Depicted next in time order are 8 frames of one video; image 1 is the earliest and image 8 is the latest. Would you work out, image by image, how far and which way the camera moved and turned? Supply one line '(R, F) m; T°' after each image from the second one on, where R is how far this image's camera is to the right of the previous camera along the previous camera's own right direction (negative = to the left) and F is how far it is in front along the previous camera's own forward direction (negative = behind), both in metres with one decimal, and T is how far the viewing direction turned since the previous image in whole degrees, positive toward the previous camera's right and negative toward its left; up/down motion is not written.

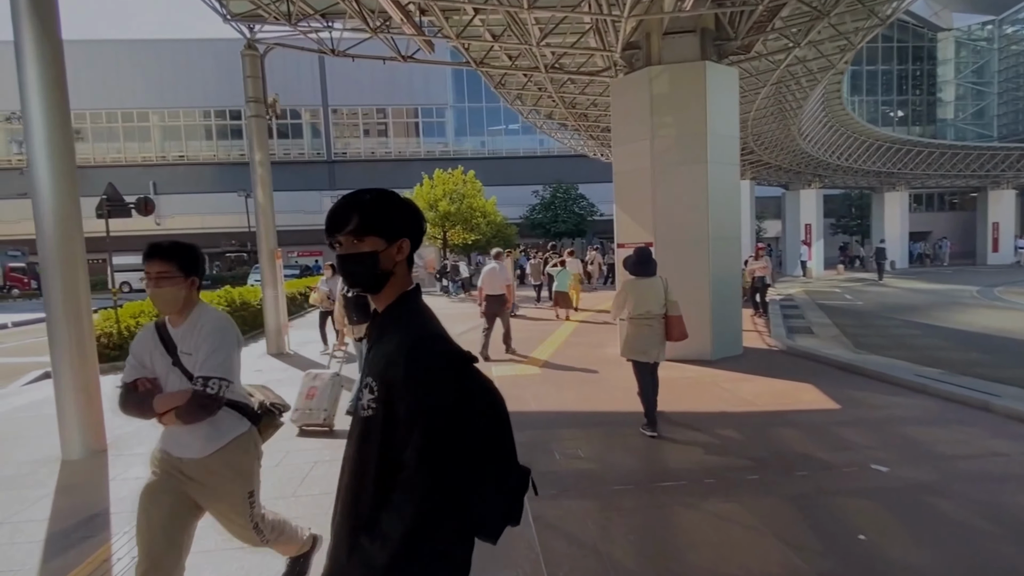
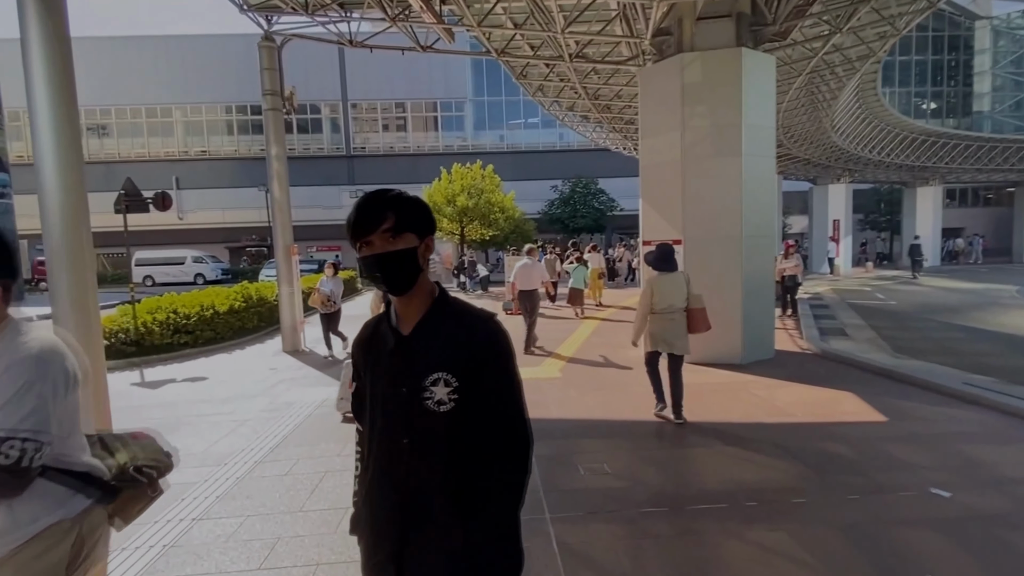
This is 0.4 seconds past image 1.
(0.0, +0.3) m; -2°
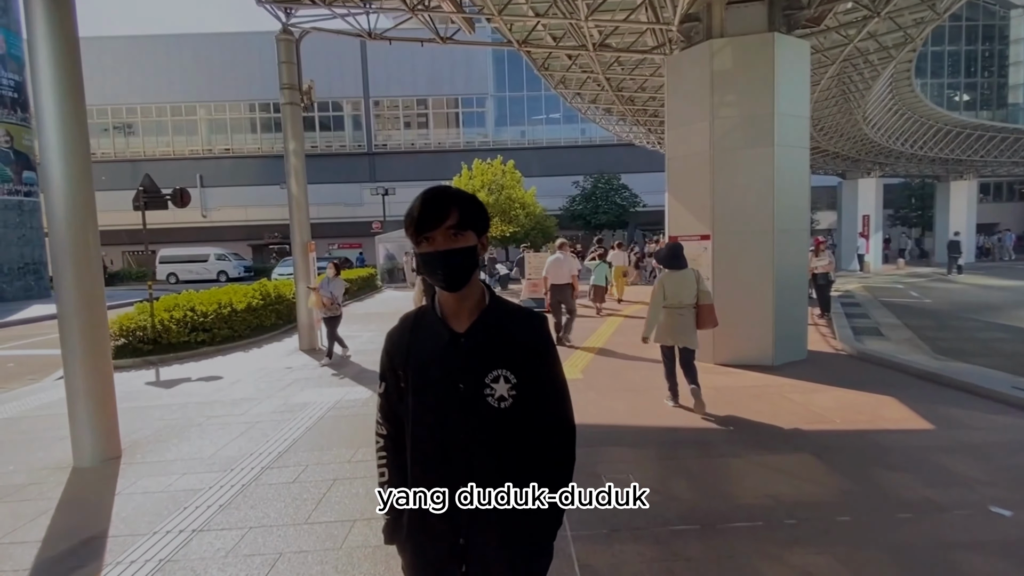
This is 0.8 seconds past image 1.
(0.0, +0.3) m; -2°
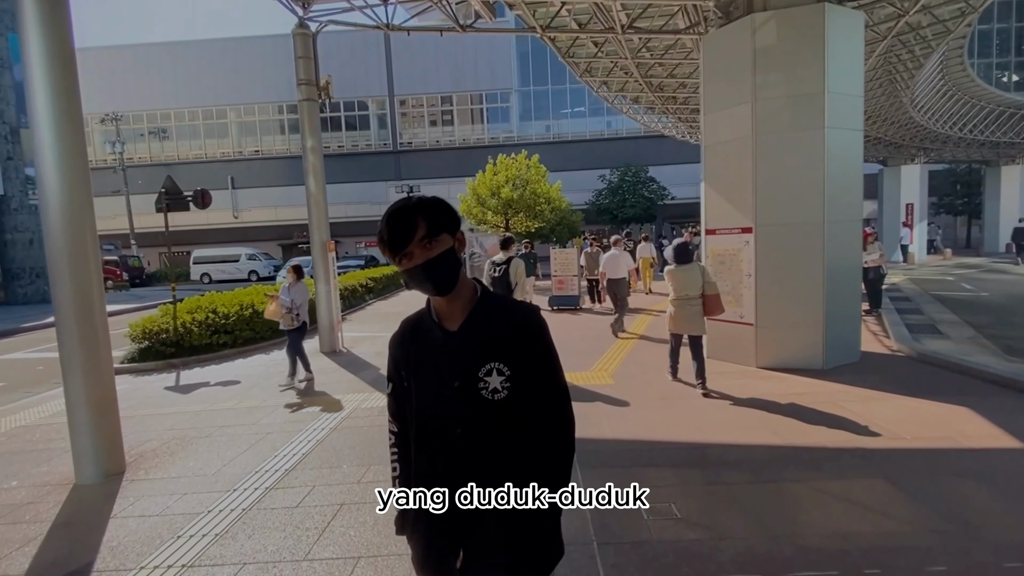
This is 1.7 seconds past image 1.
(0.0, +0.5) m; -3°
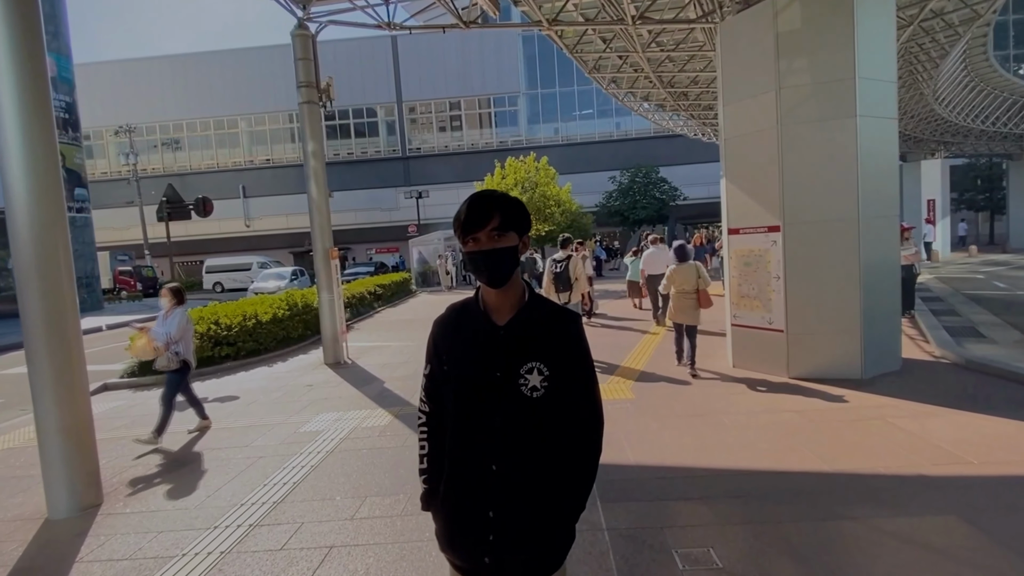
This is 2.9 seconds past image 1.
(0.0, +0.5) m; -1°
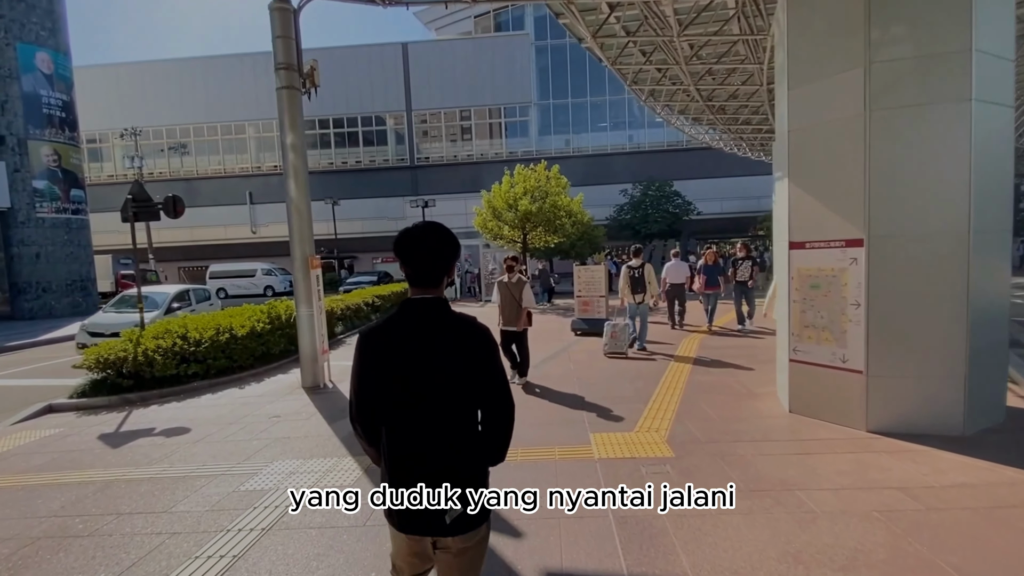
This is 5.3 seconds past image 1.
(0.0, +1.4) m; -1°
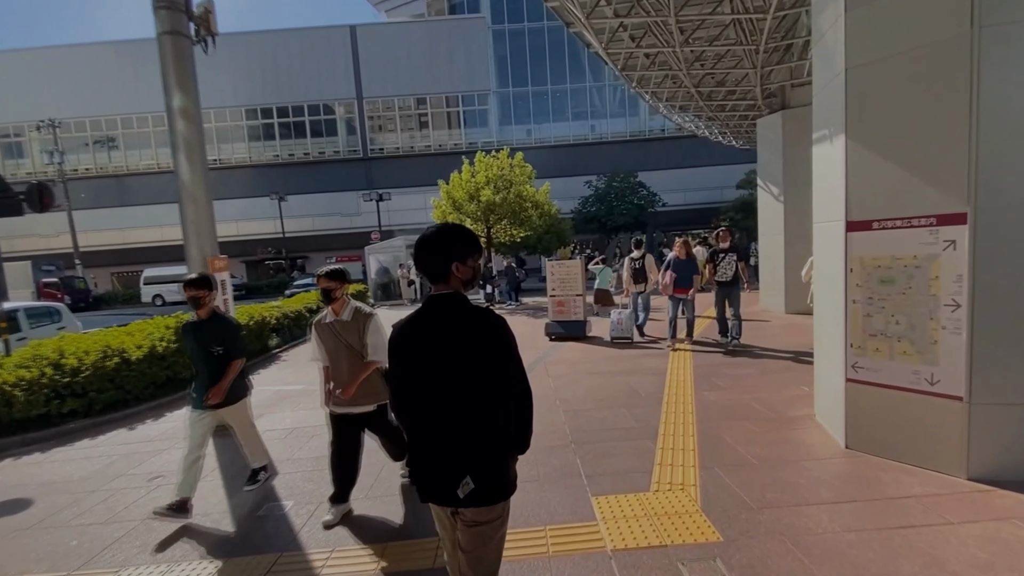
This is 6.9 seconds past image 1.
(0.0, +1.7) m; +4°
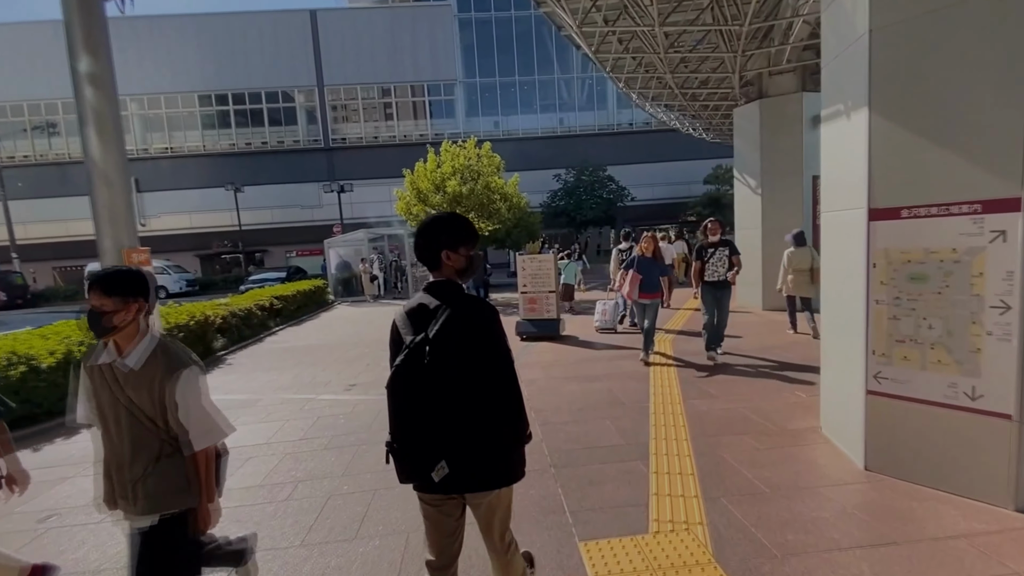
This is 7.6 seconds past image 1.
(0.0, +0.8) m; +3°
